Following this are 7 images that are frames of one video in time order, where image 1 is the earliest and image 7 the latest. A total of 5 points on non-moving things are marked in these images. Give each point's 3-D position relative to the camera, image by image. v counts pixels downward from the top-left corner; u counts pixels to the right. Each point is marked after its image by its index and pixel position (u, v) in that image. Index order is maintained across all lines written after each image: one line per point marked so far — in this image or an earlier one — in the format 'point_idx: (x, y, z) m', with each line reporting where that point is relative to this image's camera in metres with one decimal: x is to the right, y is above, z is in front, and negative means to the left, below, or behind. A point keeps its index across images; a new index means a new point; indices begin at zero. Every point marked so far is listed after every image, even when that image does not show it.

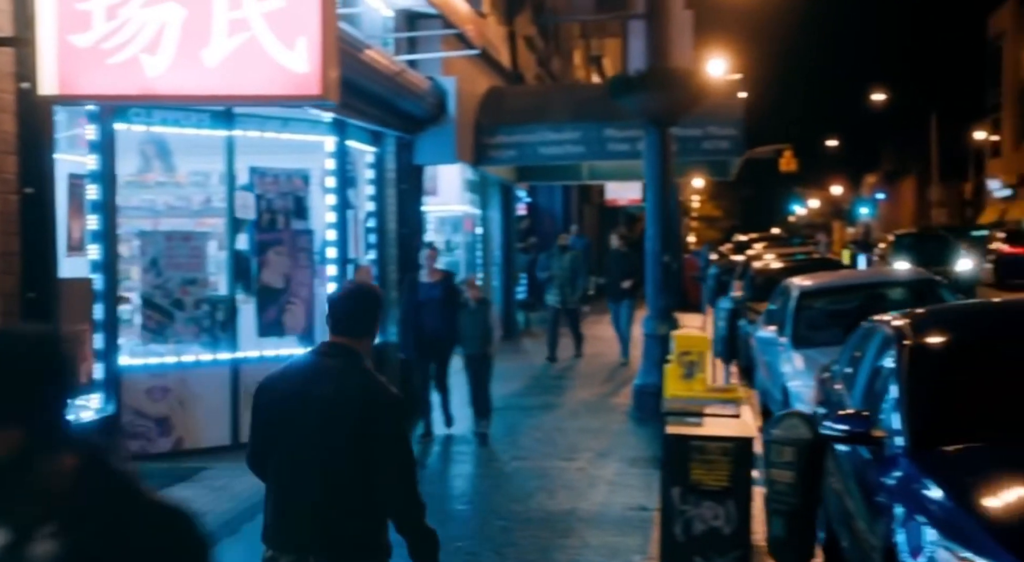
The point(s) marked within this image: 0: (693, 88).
0: (+1.7, +1.8, +12.1) m
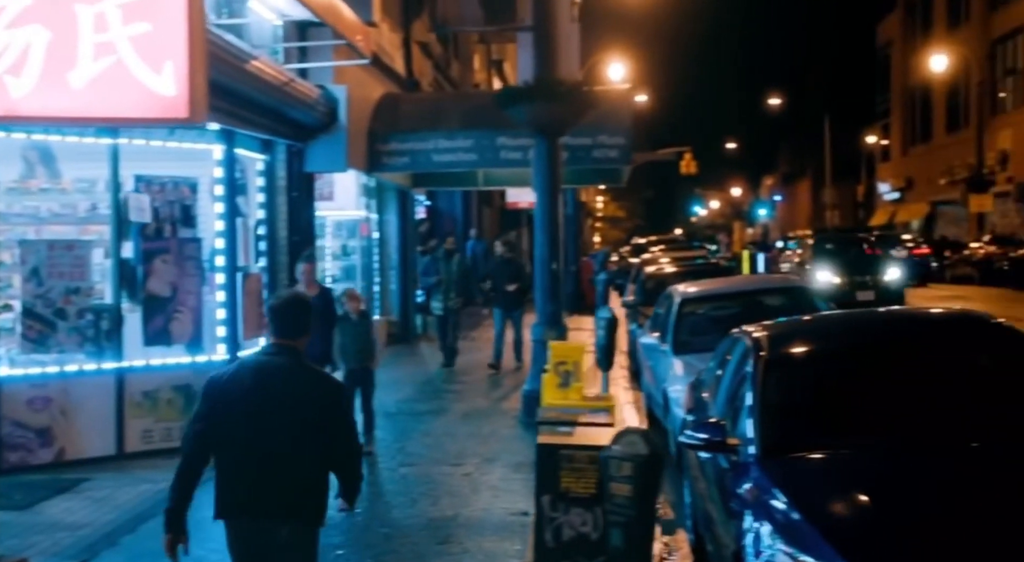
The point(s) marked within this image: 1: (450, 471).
0: (+0.6, +1.7, +12.3) m
1: (-0.5, -1.5, +10.2) m
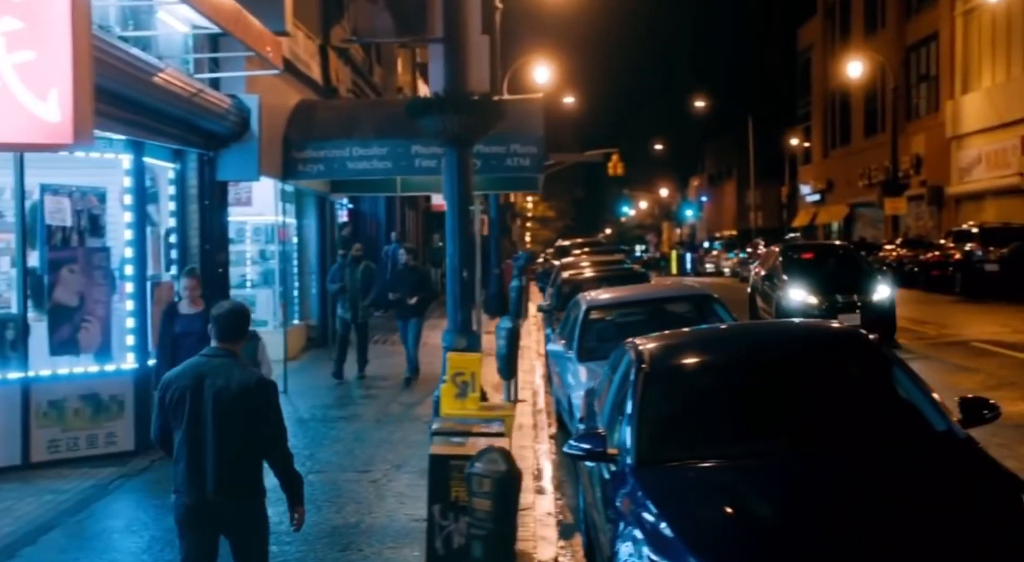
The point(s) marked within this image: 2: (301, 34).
0: (-0.3, +1.6, +12.5) m
1: (-1.2, -1.6, +10.4) m
2: (-2.7, +3.1, +16.2) m
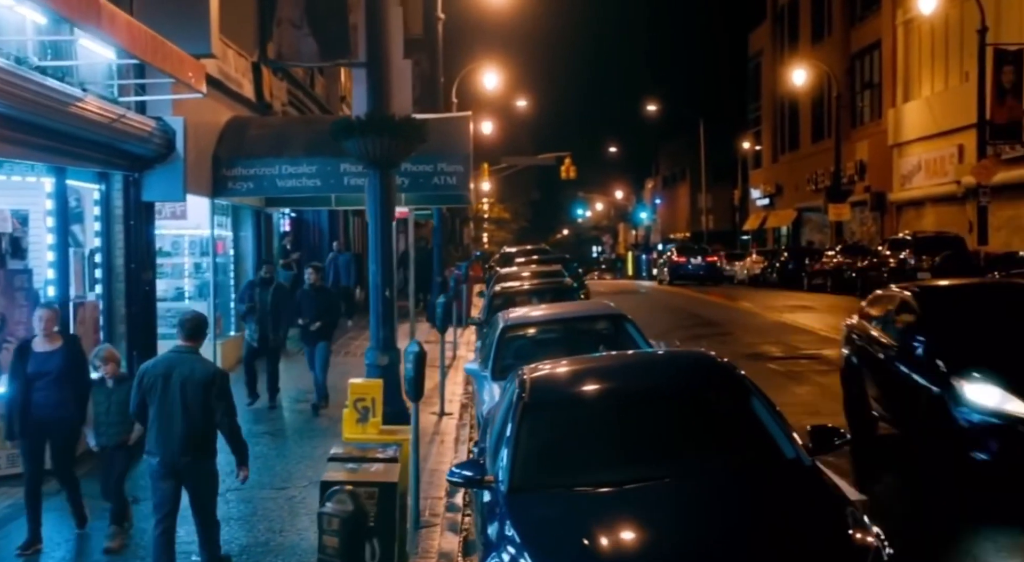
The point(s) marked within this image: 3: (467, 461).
0: (-1.0, +1.4, +12.9) m
1: (-2.0, -1.8, +10.6) m
2: (-3.6, +2.9, +16.5) m
3: (-0.2, -1.0, +6.8) m
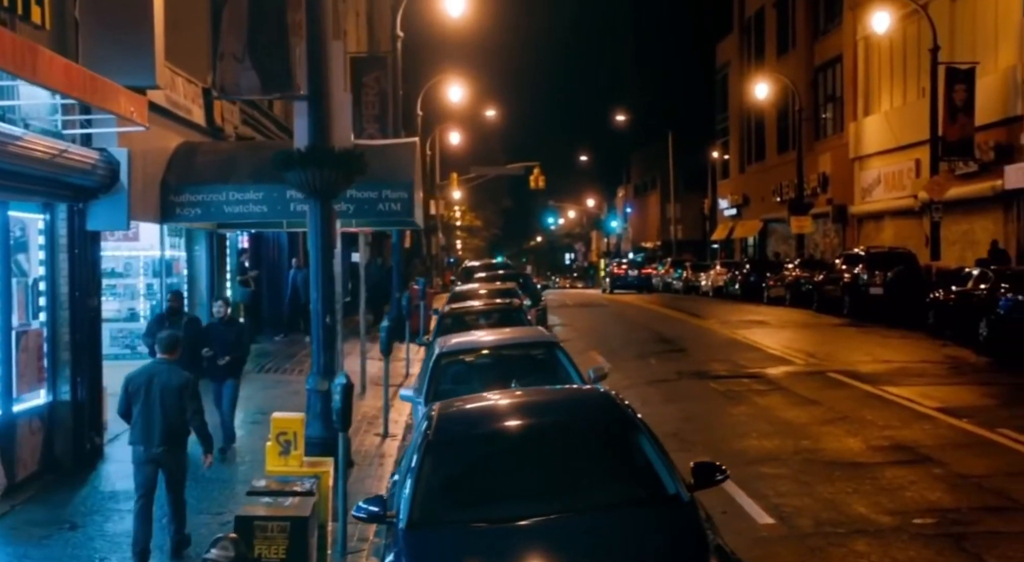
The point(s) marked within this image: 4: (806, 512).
0: (-1.7, +1.1, +13.2) m
1: (-2.6, -2.0, +11.0) m
2: (-4.3, +2.6, +16.8) m
3: (-0.8, -1.2, +7.1) m
4: (+2.3, -1.8, +10.1) m
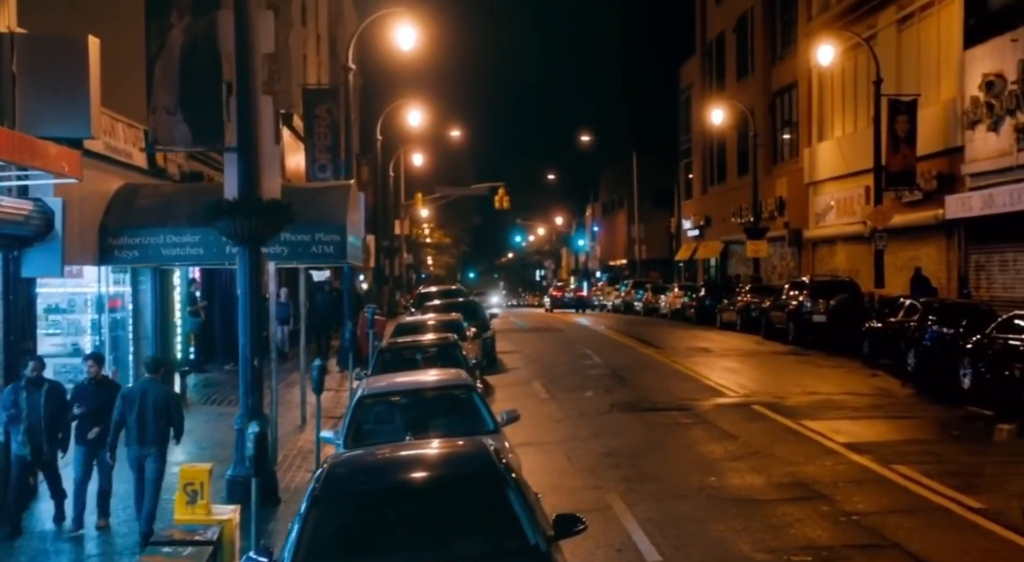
0: (-2.6, +0.7, +13.8) m
1: (-3.4, -2.5, +11.5) m
2: (-5.2, +2.1, +17.3) m
3: (-1.5, -1.6, +7.7) m
4: (+1.5, -2.3, +10.8) m
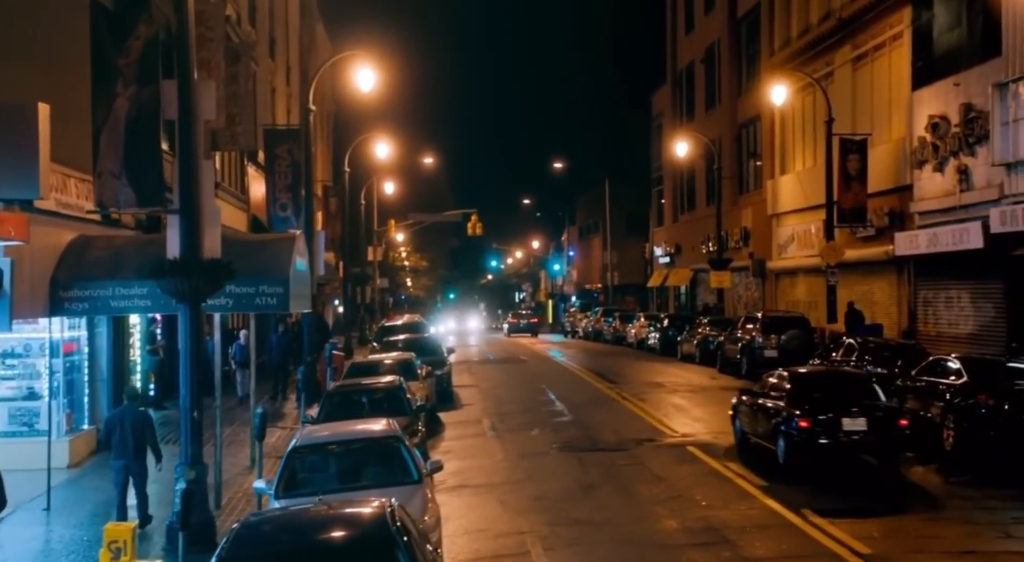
0: (-3.4, 0.0, +14.5) m
1: (-4.2, -3.1, +12.1) m
2: (-6.1, +1.4, +18.0) m
3: (-2.2, -2.1, +8.4) m
4: (+0.7, -2.8, +11.5) m
